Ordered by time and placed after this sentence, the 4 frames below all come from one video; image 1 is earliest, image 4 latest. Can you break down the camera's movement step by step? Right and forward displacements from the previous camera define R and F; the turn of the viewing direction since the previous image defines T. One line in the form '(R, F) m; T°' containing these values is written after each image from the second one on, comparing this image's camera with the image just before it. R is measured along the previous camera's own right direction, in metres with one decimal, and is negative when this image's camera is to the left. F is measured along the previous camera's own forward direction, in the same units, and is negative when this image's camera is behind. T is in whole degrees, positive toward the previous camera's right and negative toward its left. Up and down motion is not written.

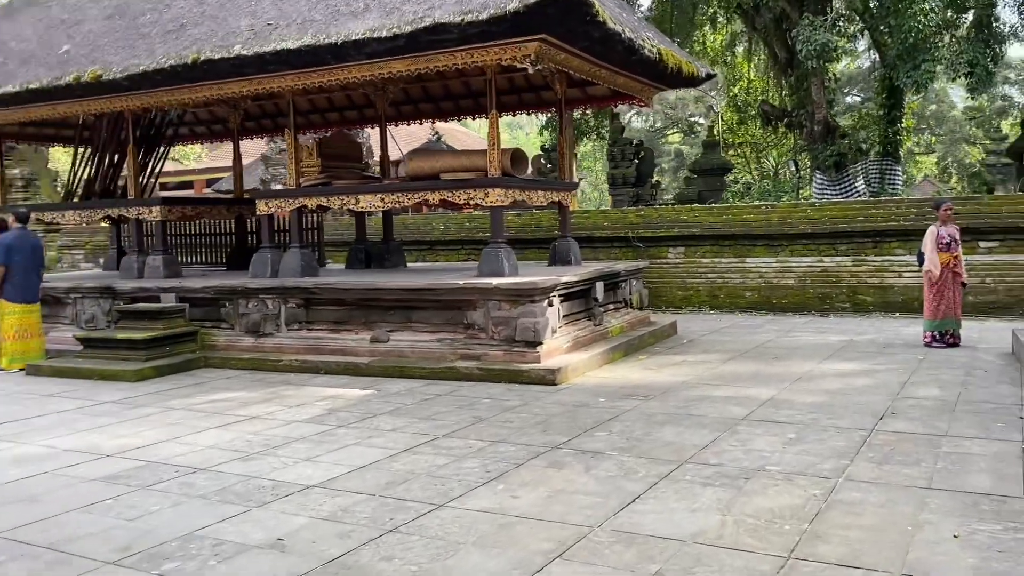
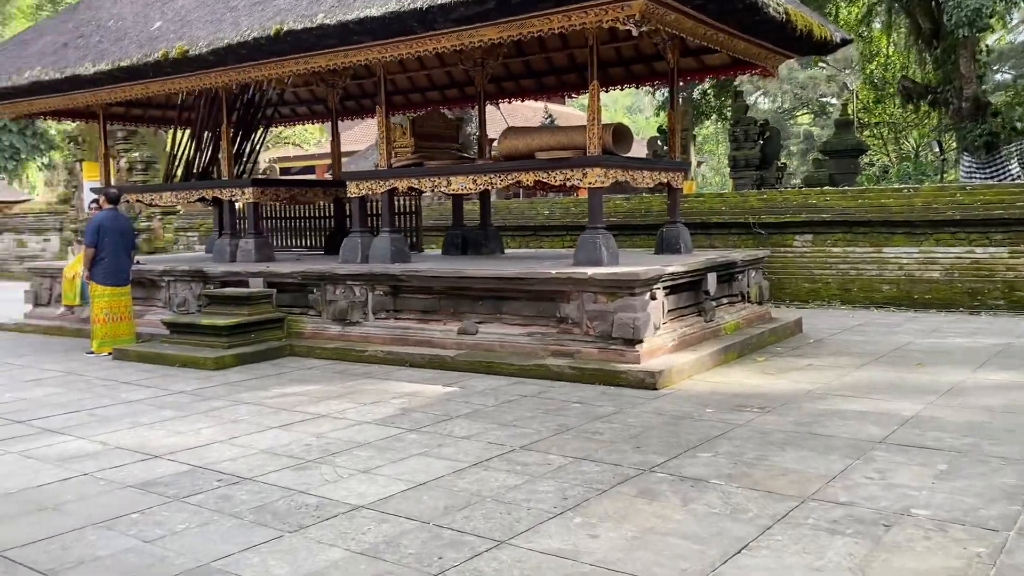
(+0.1, +0.7) m; -8°
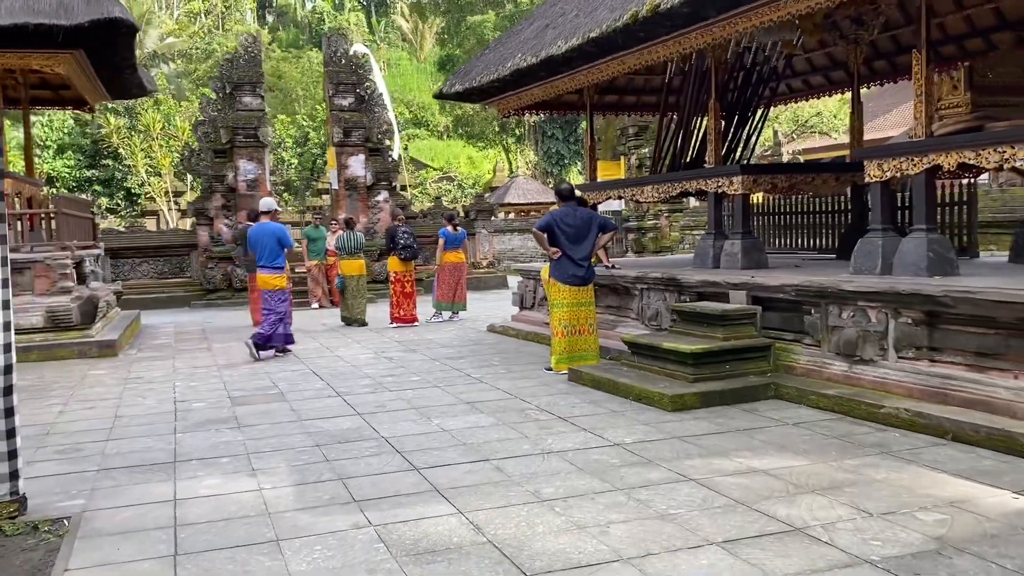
(-0.2, +1.9) m; -33°
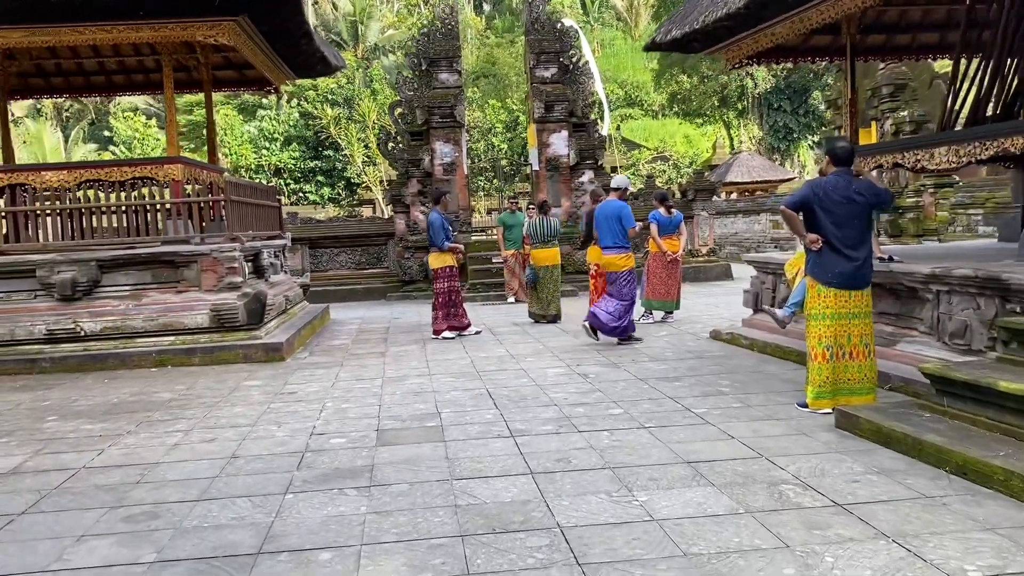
(-0.1, +1.6) m; -14°
